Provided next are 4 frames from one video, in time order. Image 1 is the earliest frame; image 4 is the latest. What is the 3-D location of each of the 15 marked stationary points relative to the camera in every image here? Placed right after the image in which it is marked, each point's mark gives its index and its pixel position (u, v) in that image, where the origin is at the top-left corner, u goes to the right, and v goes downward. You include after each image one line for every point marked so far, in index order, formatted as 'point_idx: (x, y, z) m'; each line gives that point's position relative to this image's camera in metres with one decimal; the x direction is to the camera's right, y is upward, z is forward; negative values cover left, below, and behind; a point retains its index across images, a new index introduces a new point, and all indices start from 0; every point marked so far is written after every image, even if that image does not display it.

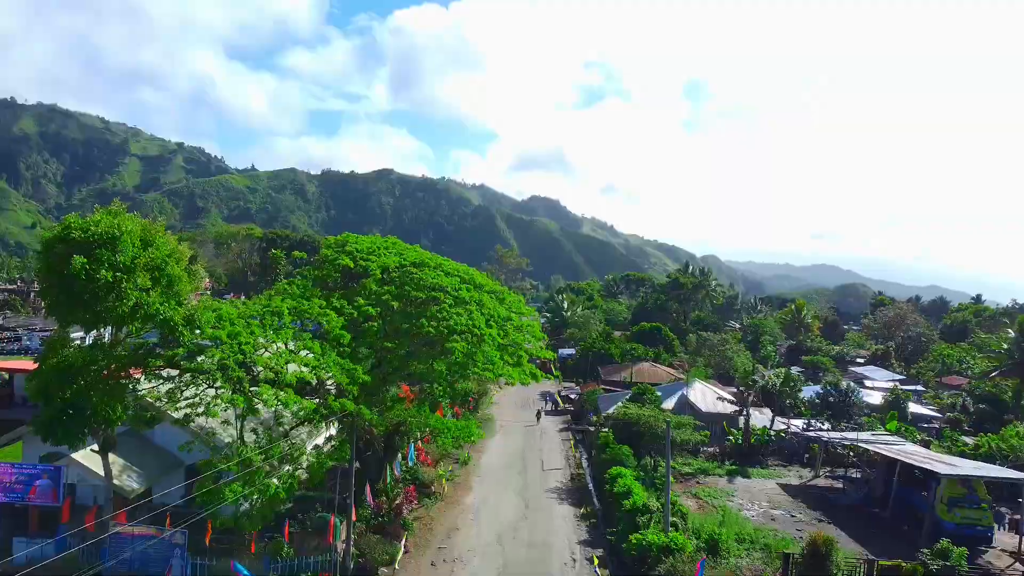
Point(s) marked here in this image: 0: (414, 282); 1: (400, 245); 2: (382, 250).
0: (-2.8, +0.2, +15.9) m
1: (-3.7, +1.4, +18.6) m
2: (-4.1, +1.2, +17.6) m
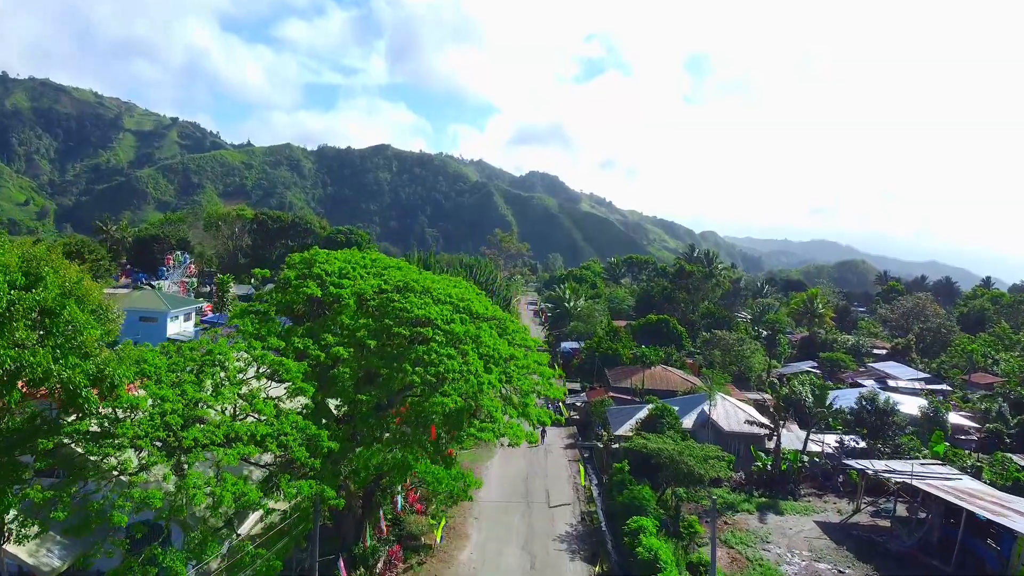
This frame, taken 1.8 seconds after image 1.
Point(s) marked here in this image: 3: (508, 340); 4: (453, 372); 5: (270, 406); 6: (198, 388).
0: (-2.7, -0.6, +12.8) m
1: (-3.7, +0.7, +15.5) m
2: (-4.1, +0.5, +14.5) m
3: (-0.1, -1.3, +14.2) m
4: (-1.3, -1.8, +11.9) m
5: (-4.8, -2.3, +10.9) m
6: (-5.9, -1.9, +10.3) m
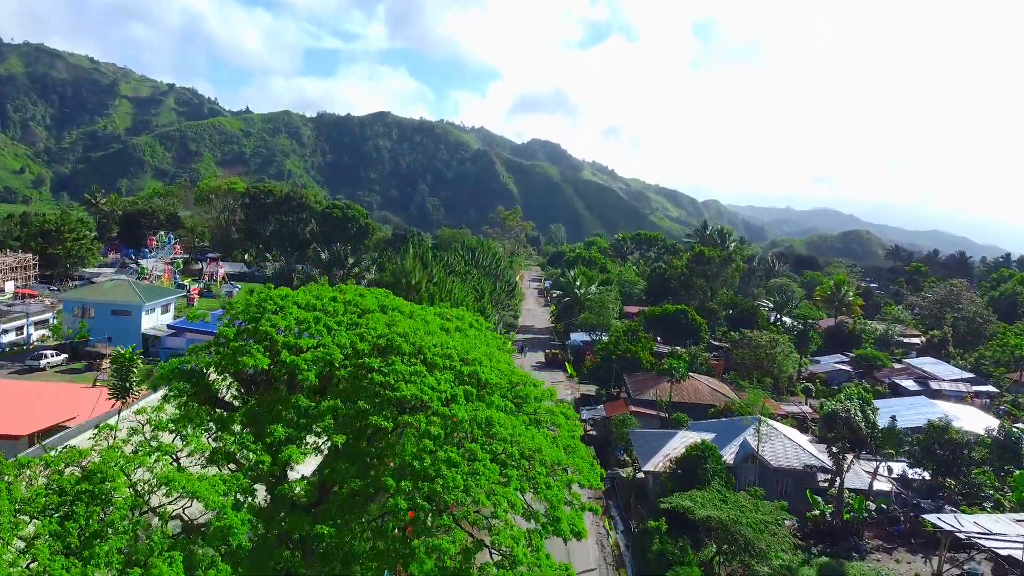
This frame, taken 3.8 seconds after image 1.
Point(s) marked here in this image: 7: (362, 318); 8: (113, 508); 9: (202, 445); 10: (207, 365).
0: (-2.3, -1.7, +9.0) m
1: (-3.2, -0.2, +11.7) m
2: (-3.6, -0.5, +10.7) m
3: (+0.3, -2.4, +10.4) m
4: (-0.8, -3.0, +8.2) m
5: (-4.3, -3.5, +7.2) m
6: (-5.4, -3.1, +6.6) m
7: (-3.0, -0.6, +10.9) m
8: (-5.3, -2.9, +7.3) m
9: (-4.7, -2.3, +8.4) m
10: (-5.7, -1.3, +10.0) m
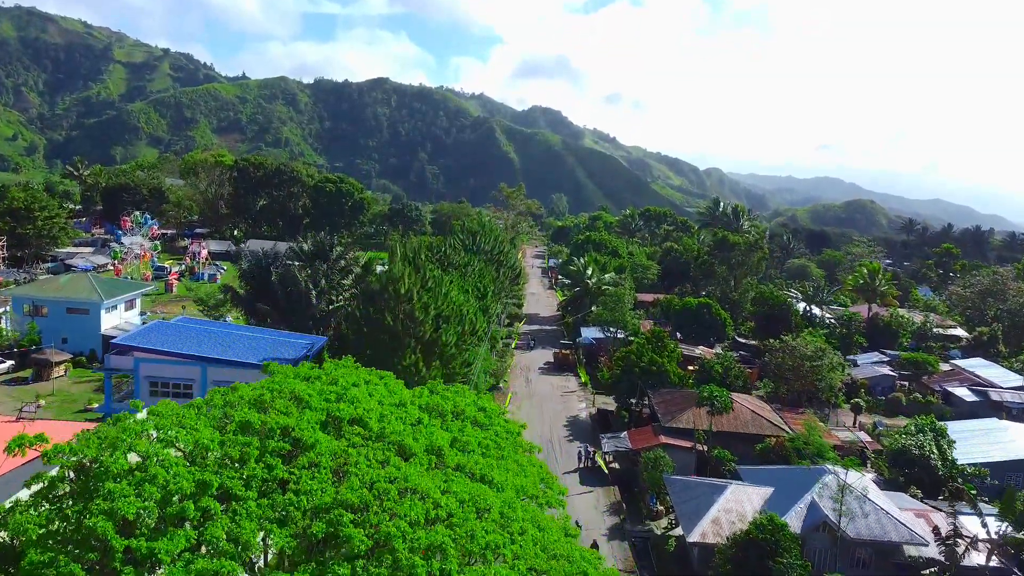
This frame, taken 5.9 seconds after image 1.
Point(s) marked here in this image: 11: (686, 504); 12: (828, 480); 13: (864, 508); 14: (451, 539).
0: (-1.9, -3.2, +4.6) m
1: (-2.8, -1.5, +7.1) m
2: (-3.2, -1.9, +6.2) m
3: (+0.7, -3.8, +6.0) m
4: (-0.4, -4.5, +3.8) m
5: (-3.9, -5.1, +2.8) m
6: (-5.0, -4.7, +2.3) m
7: (-2.6, -2.0, +6.4) m
8: (-4.9, -4.4, +2.9) m
9: (-4.3, -3.8, +4.0) m
10: (-5.3, -2.7, +5.6) m
11: (+5.9, -7.3, +18.3) m
12: (+10.1, -6.1, +17.2) m
13: (+10.7, -6.7, +17.0) m
14: (-0.5, -2.6, +6.3) m
